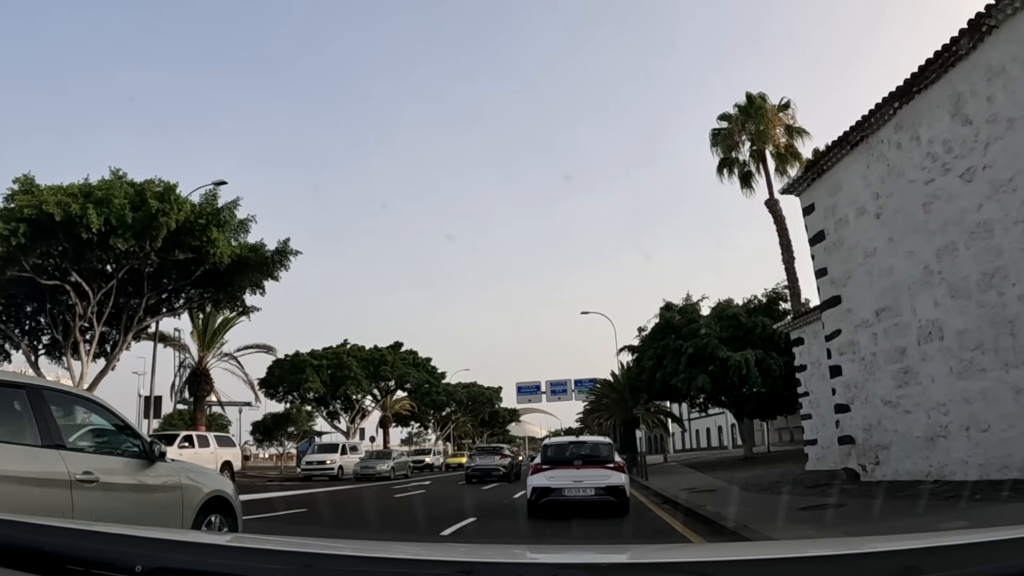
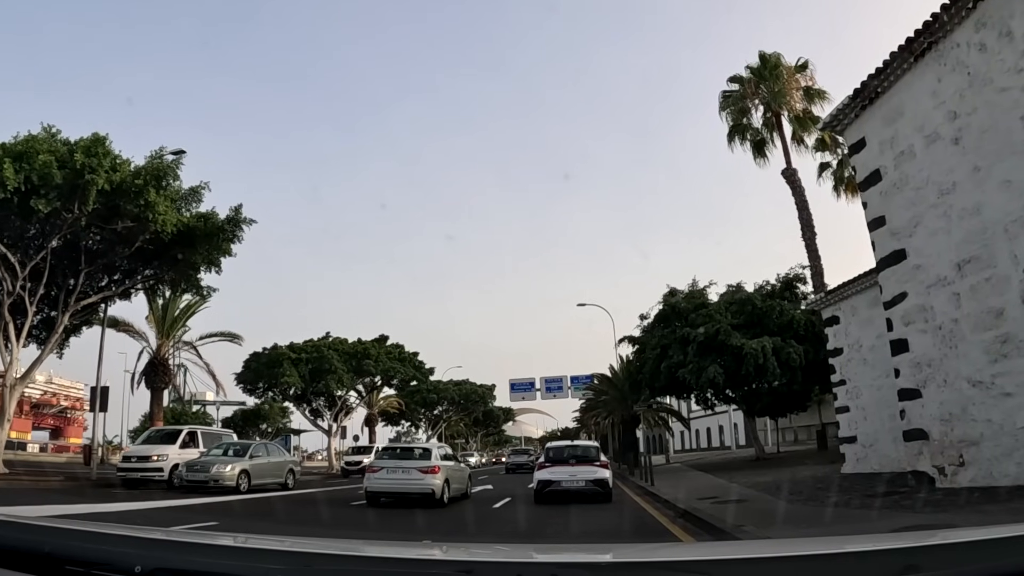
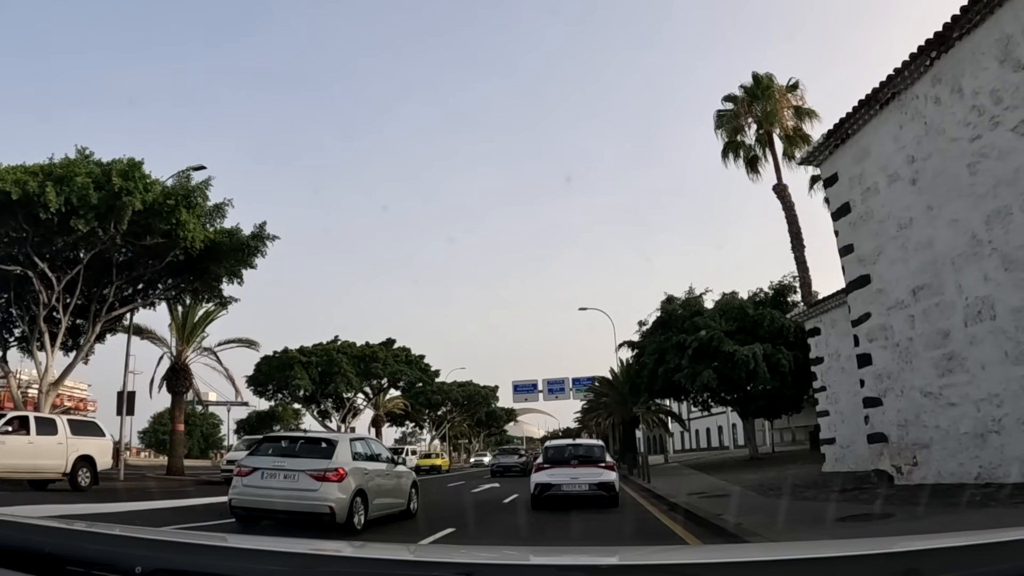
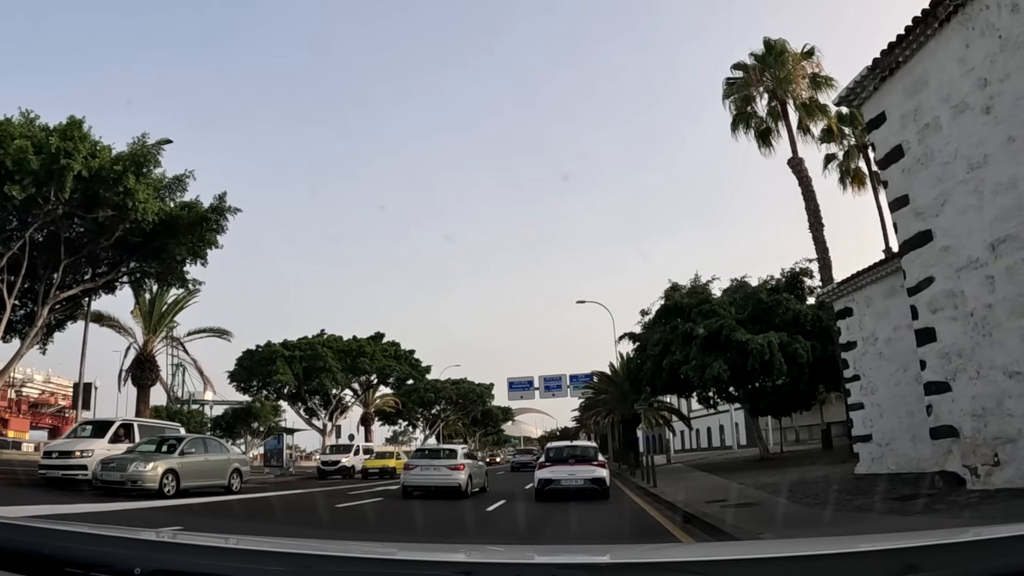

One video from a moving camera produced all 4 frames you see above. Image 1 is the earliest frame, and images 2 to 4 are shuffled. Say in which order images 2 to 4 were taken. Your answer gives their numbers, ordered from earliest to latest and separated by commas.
3, 2, 4
